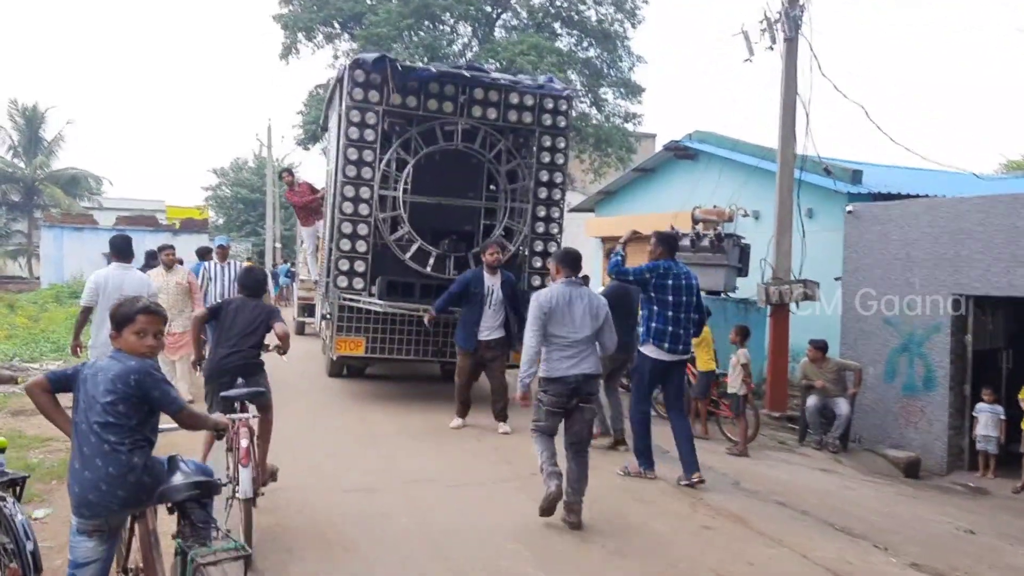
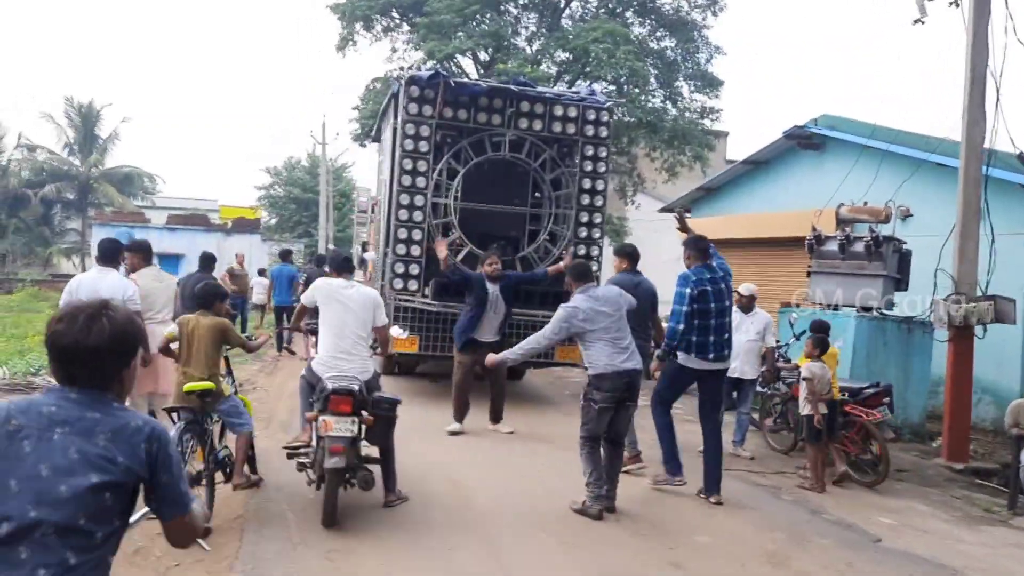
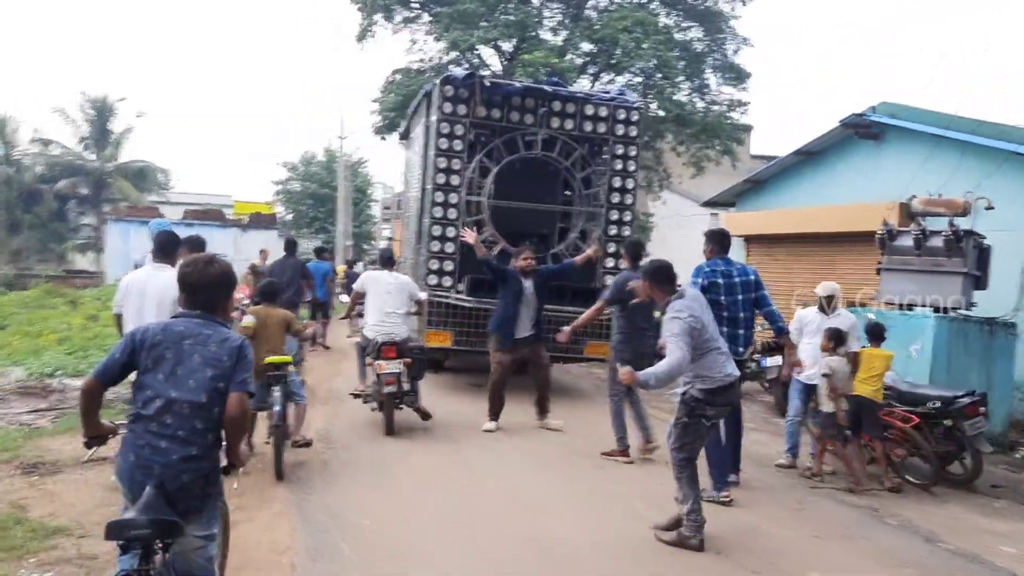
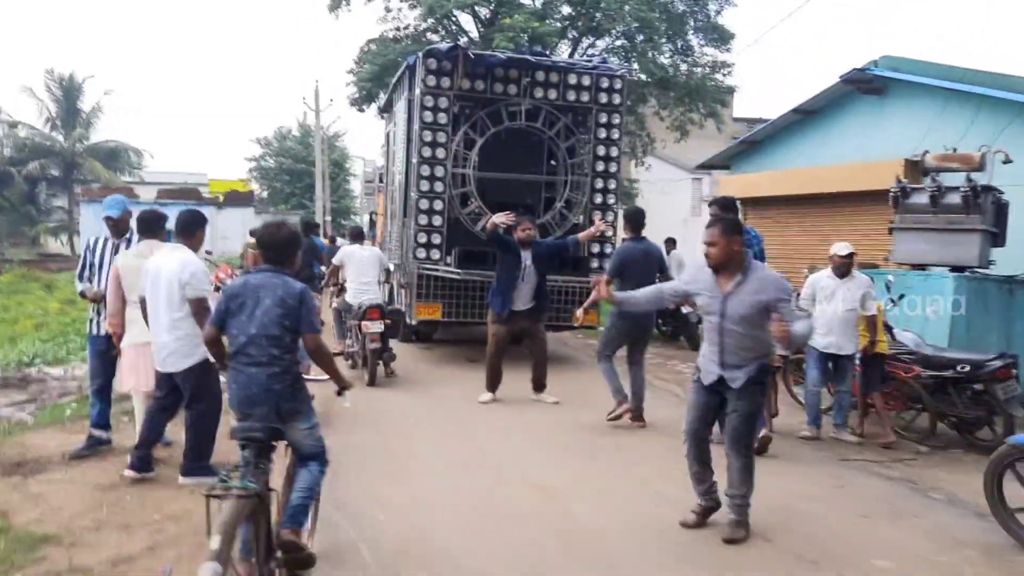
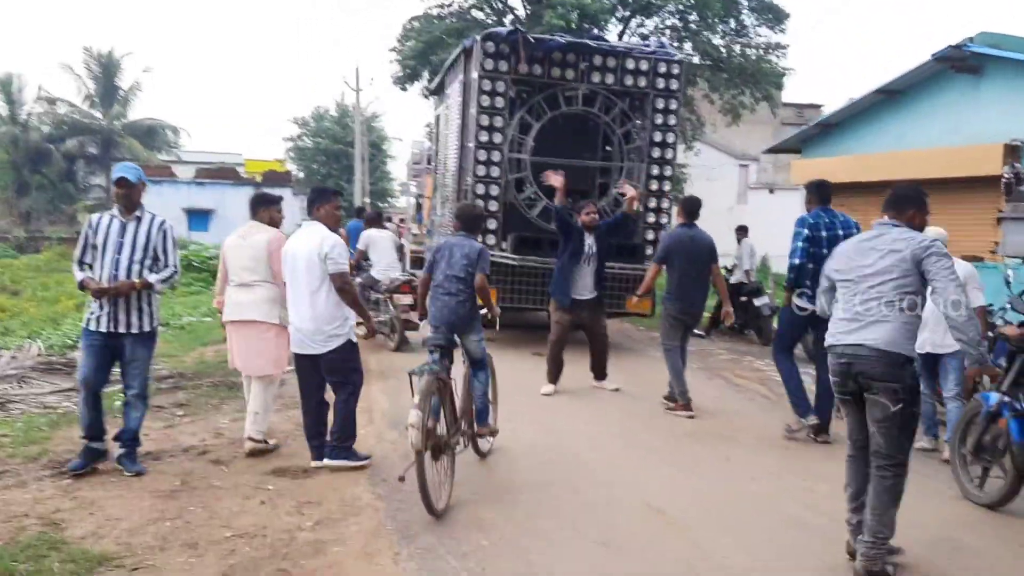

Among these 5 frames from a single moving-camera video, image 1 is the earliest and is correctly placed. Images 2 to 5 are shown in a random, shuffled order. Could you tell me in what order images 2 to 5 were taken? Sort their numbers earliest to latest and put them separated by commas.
2, 3, 4, 5
